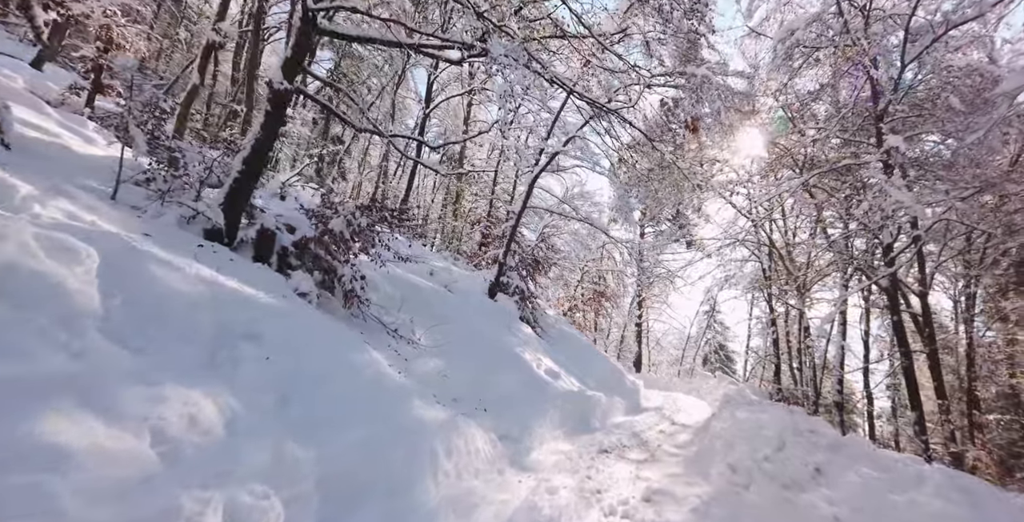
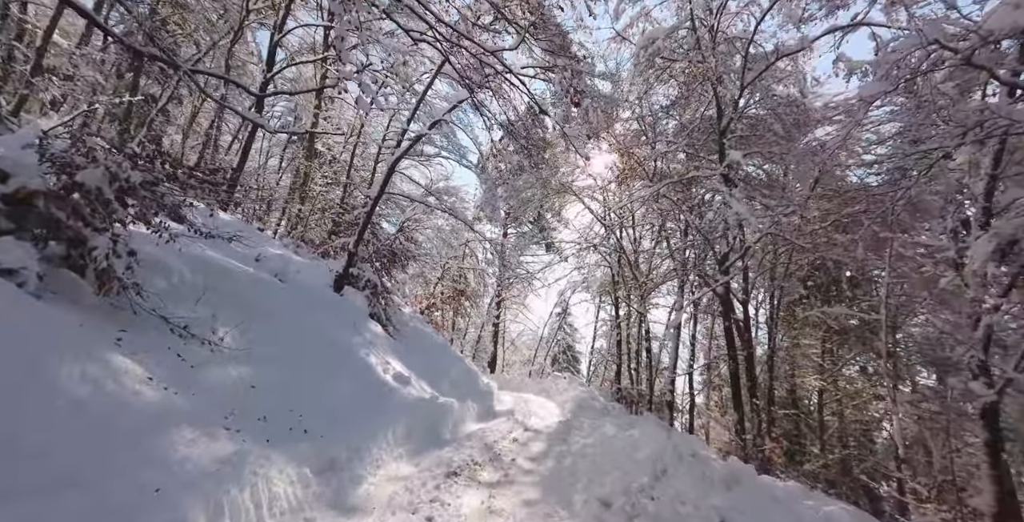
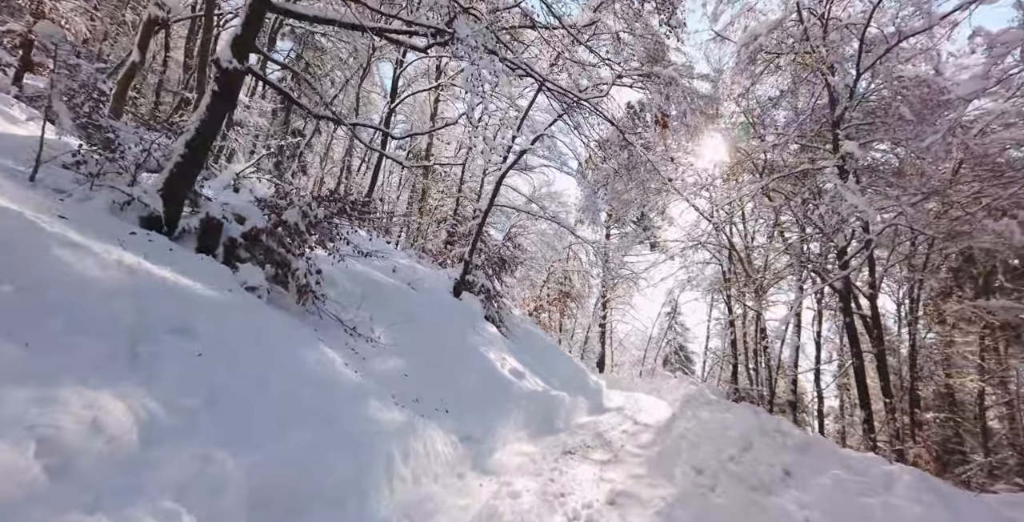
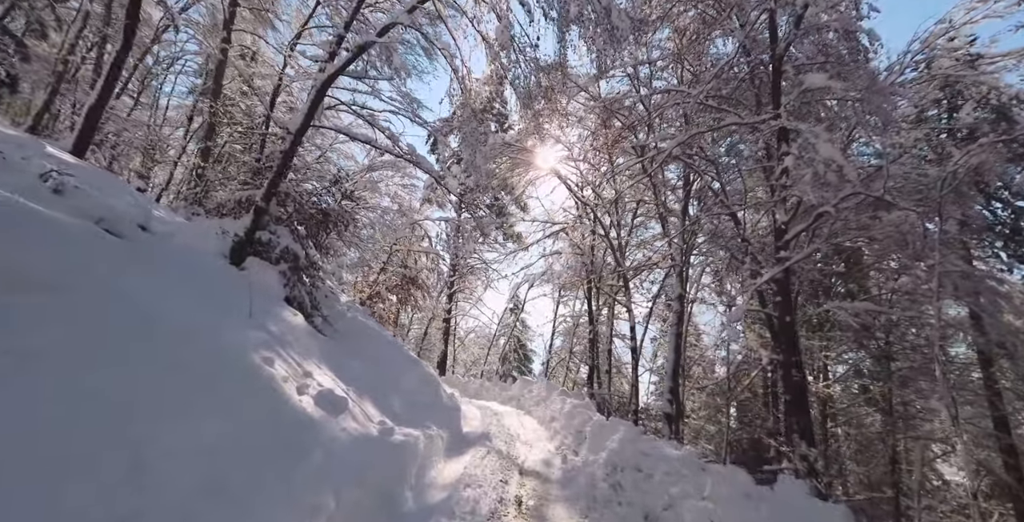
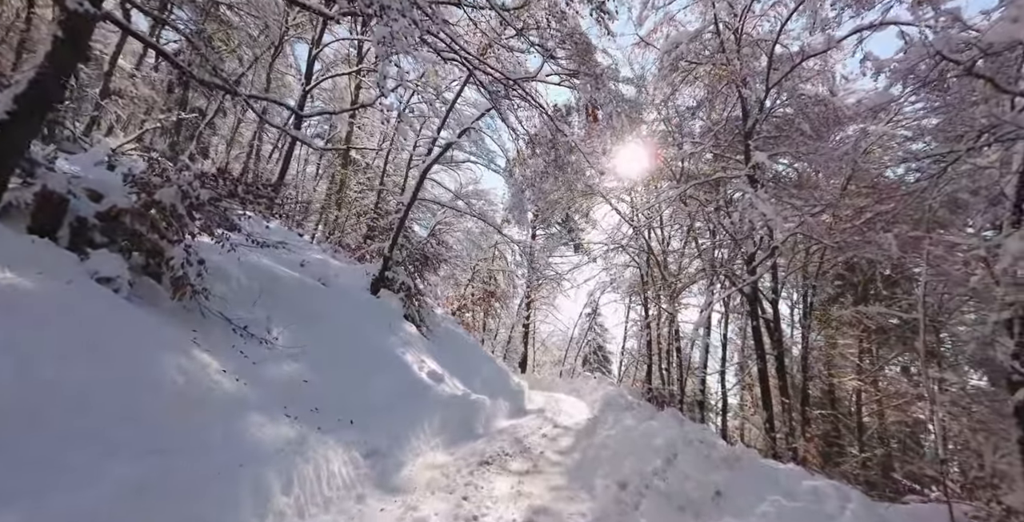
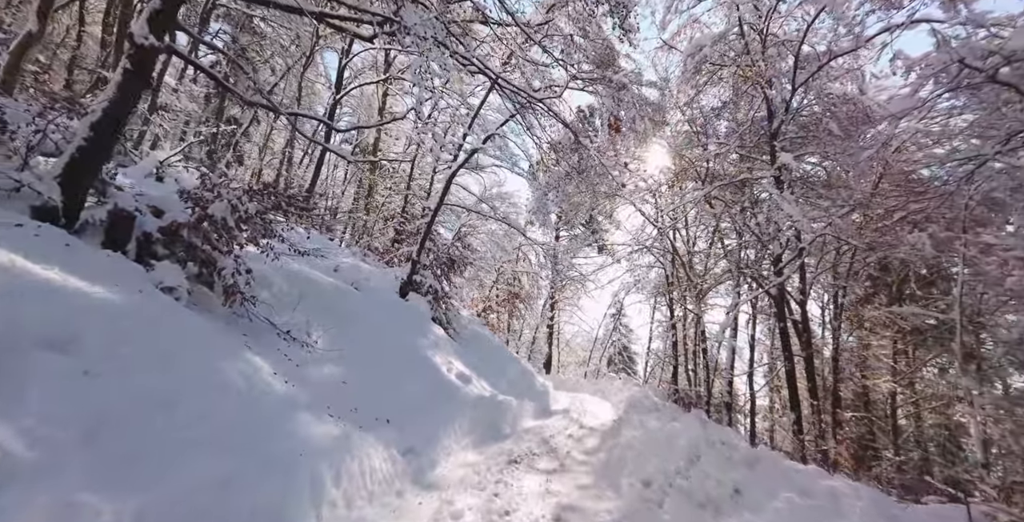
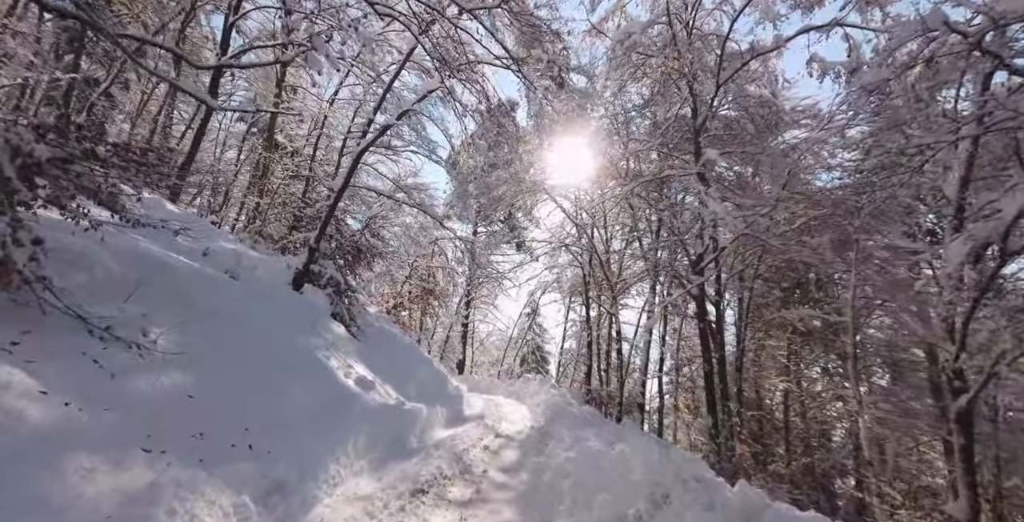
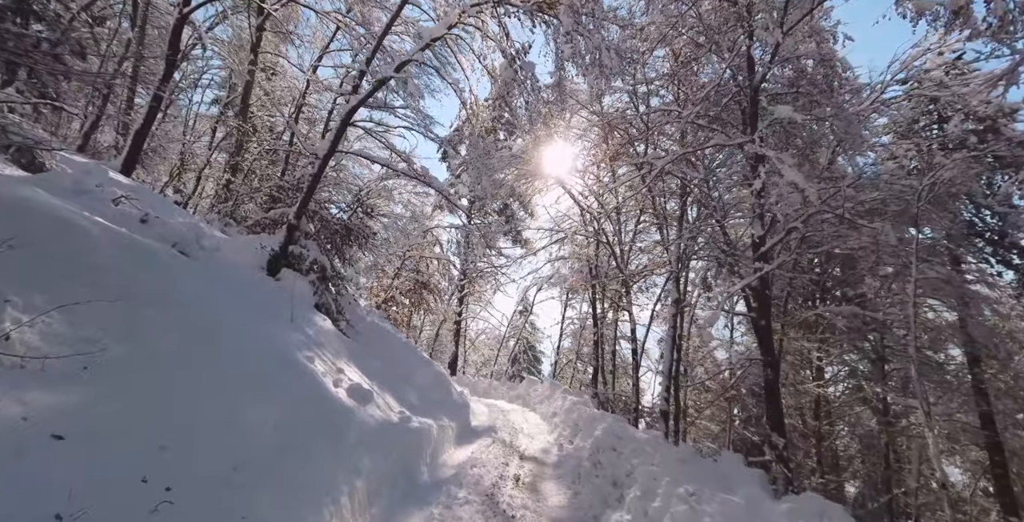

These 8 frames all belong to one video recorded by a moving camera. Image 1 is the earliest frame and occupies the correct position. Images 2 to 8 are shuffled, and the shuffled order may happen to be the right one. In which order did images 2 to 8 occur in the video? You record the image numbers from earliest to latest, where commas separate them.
3, 6, 5, 2, 7, 8, 4
